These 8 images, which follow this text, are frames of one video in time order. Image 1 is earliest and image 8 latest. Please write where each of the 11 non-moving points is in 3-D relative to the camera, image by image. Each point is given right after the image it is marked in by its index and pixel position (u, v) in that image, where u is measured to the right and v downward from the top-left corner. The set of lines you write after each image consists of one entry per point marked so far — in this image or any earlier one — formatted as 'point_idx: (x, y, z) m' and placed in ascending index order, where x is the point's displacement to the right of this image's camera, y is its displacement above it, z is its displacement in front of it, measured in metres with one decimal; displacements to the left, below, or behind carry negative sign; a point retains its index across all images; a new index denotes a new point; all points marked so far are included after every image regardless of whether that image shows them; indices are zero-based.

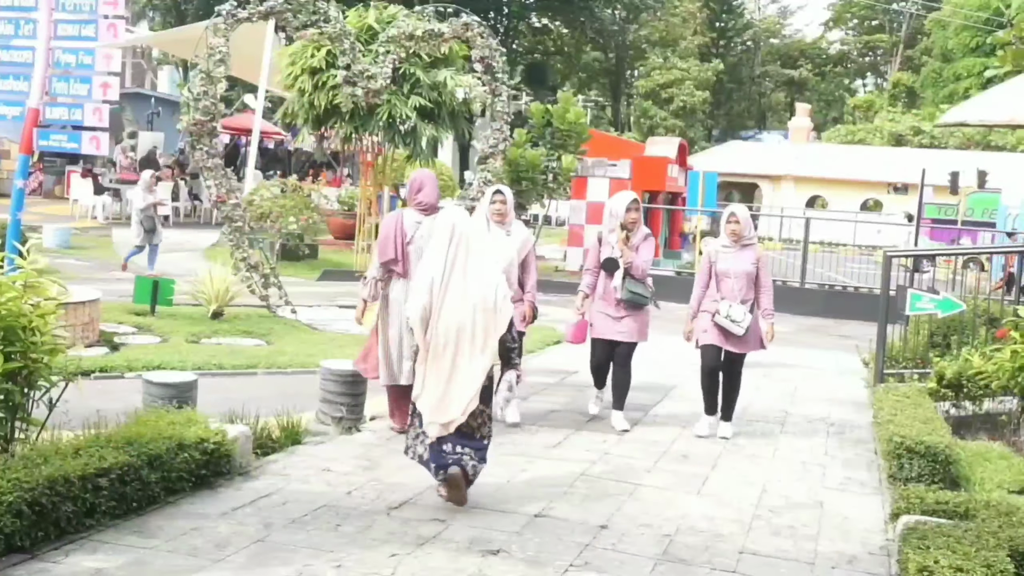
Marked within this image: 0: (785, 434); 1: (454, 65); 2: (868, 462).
0: (+2.2, -1.1, +7.9) m
1: (-0.6, +3.2, +14.1) m
2: (+2.6, -1.3, +7.4) m
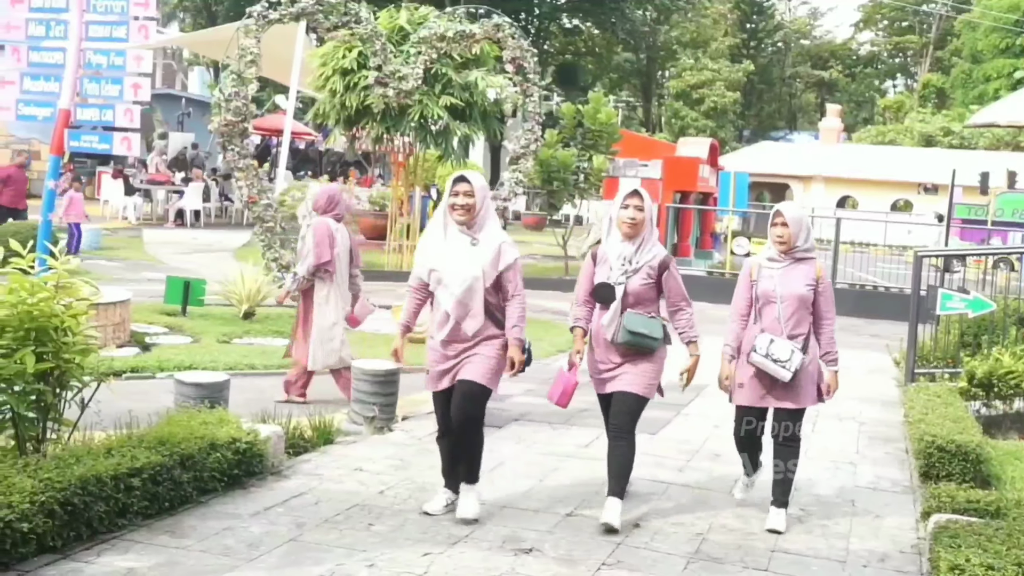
0: (+2.4, -1.1, +7.9) m
1: (-0.4, +3.1, +14.1) m
2: (+2.9, -1.3, +7.4) m
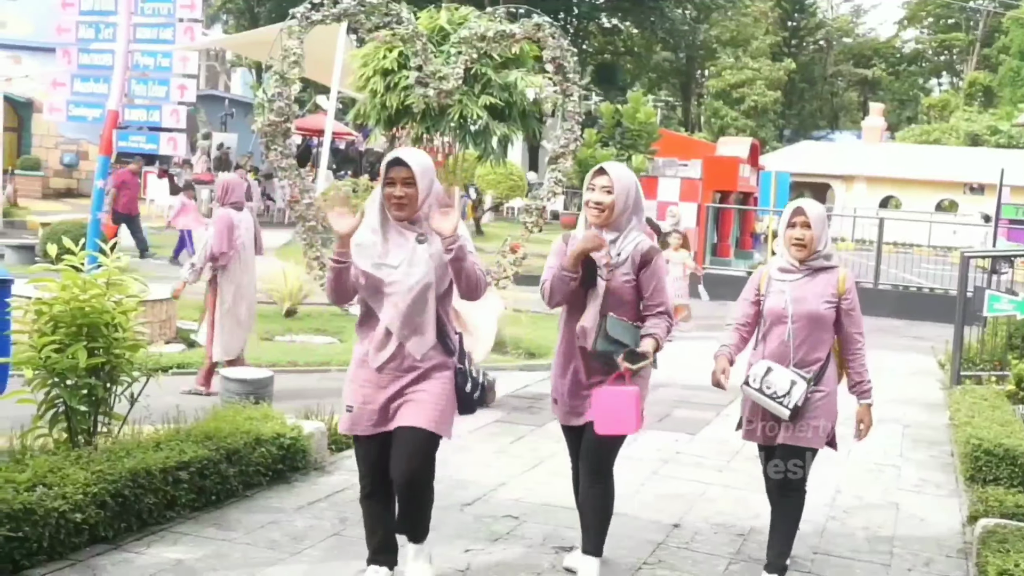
0: (+2.7, -1.1, +7.8) m
1: (+0.2, +3.1, +14.2) m
2: (+3.1, -1.3, +7.3) m
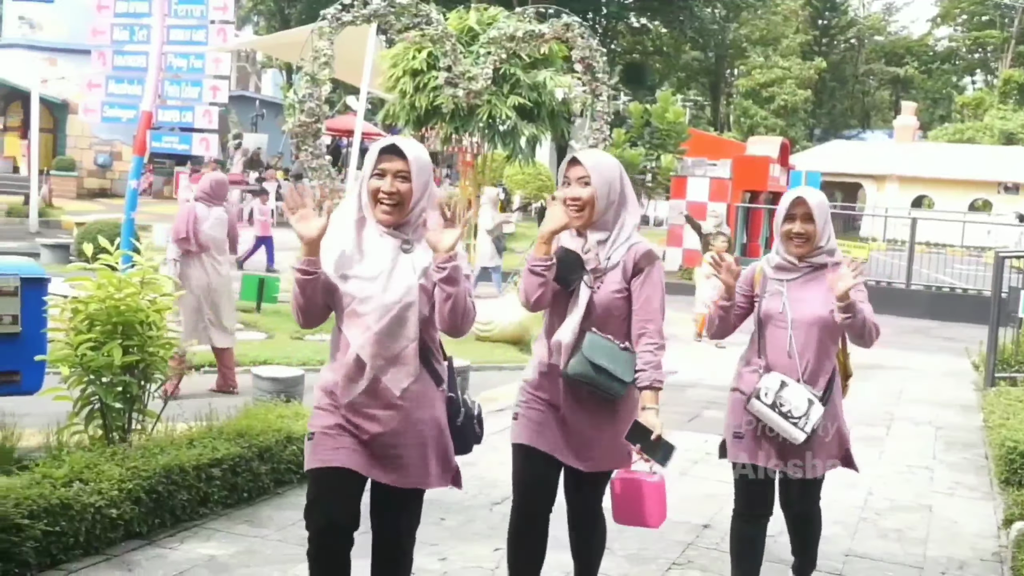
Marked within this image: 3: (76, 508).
0: (+2.9, -1.1, +7.8) m
1: (+0.6, +3.1, +14.2) m
2: (+3.3, -1.3, +7.2) m
3: (-2.0, -1.0, +4.6) m
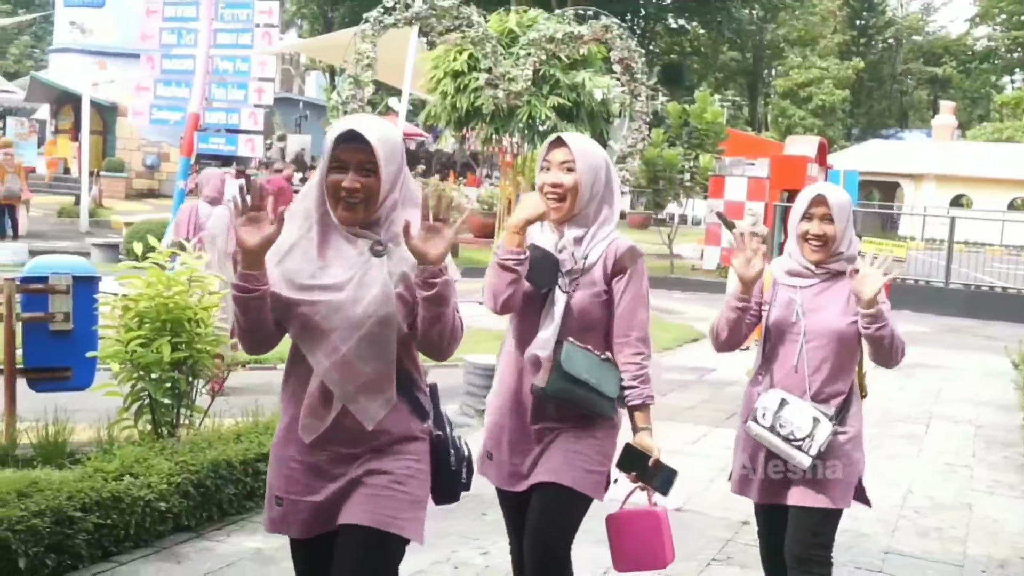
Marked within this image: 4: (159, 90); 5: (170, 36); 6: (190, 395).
0: (+3.2, -1.1, +7.8) m
1: (+1.0, +3.1, +14.2) m
2: (+3.6, -1.3, +7.2) m
3: (-1.8, -1.0, +4.7) m
4: (-3.5, +1.9, +9.7) m
5: (-3.3, +2.4, +9.6) m
6: (-1.8, -0.6, +5.7) m
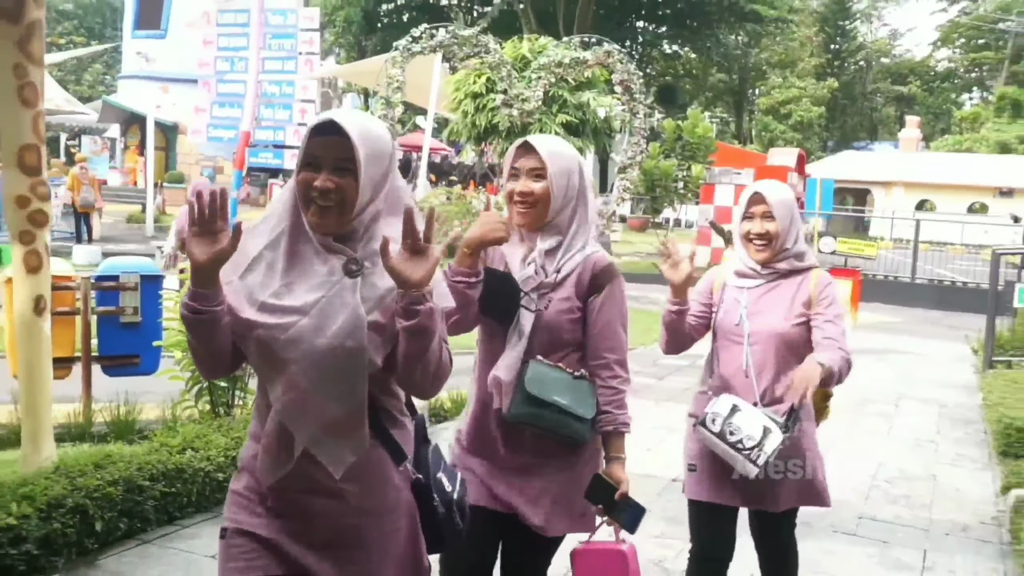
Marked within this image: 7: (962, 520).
0: (+3.3, -1.1, +8.6) m
1: (+1.2, +3.1, +15.2) m
2: (+3.7, -1.2, +8.1) m
3: (-1.7, -0.9, +5.6) m
4: (-3.3, +1.9, +10.7) m
5: (-3.2, +2.4, +10.6) m
6: (-1.7, -0.6, +6.7) m
7: (+2.9, -1.4, +6.5) m
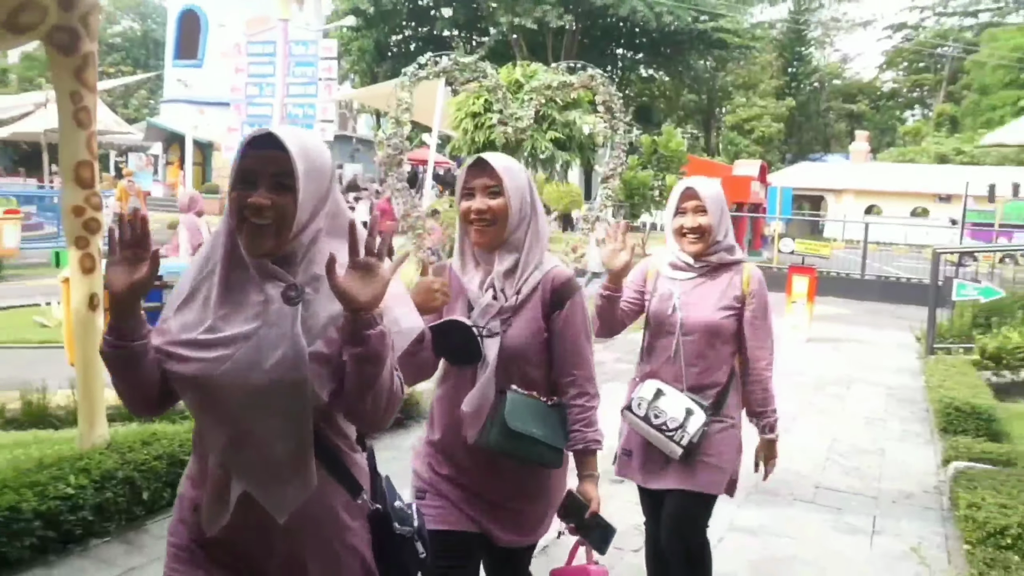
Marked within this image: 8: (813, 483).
0: (+3.3, -1.1, +9.7) m
1: (+1.2, +3.1, +16.2) m
2: (+3.7, -1.2, +9.1) m
3: (-1.7, -0.9, +6.7) m
4: (-3.4, +1.9, +11.8) m
5: (-3.2, +2.4, +11.6) m
6: (-1.8, -0.5, +7.7) m
7: (+2.8, -1.4, +7.6) m
8: (+2.2, -1.4, +7.6) m
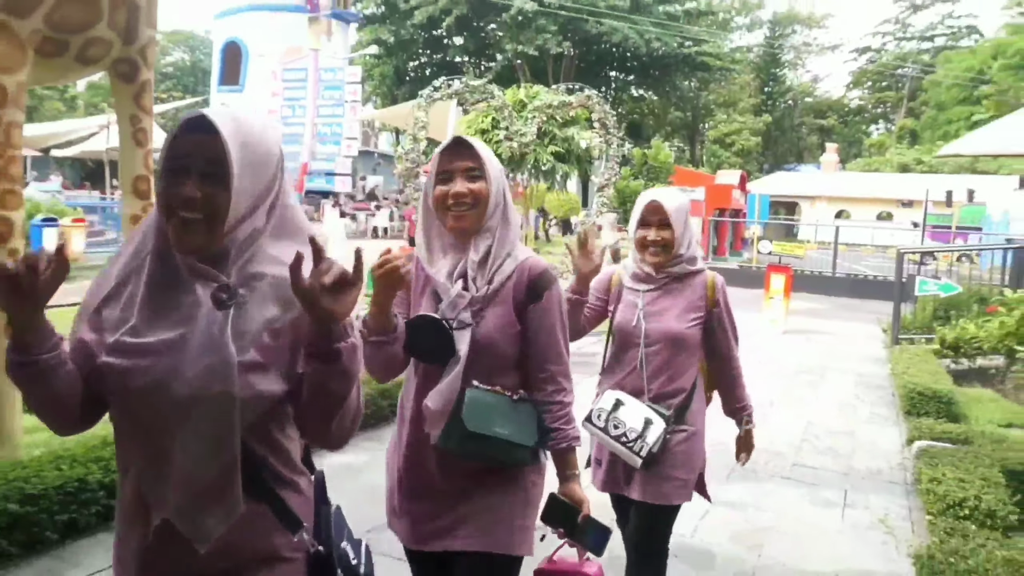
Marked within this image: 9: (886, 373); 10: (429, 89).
0: (+3.4, -1.0, +10.7) m
1: (+1.4, +3.1, +17.3) m
2: (+3.8, -1.1, +10.1) m
3: (-1.7, -0.9, +7.8) m
4: (-3.3, +1.9, +13.0) m
5: (-3.1, +2.4, +12.8) m
6: (-1.7, -0.5, +8.9) m
7: (+2.8, -1.4, +8.6) m
8: (+2.2, -1.3, +8.7) m
9: (+4.1, -1.0, +10.9) m
10: (-1.1, +2.8, +13.2) m
